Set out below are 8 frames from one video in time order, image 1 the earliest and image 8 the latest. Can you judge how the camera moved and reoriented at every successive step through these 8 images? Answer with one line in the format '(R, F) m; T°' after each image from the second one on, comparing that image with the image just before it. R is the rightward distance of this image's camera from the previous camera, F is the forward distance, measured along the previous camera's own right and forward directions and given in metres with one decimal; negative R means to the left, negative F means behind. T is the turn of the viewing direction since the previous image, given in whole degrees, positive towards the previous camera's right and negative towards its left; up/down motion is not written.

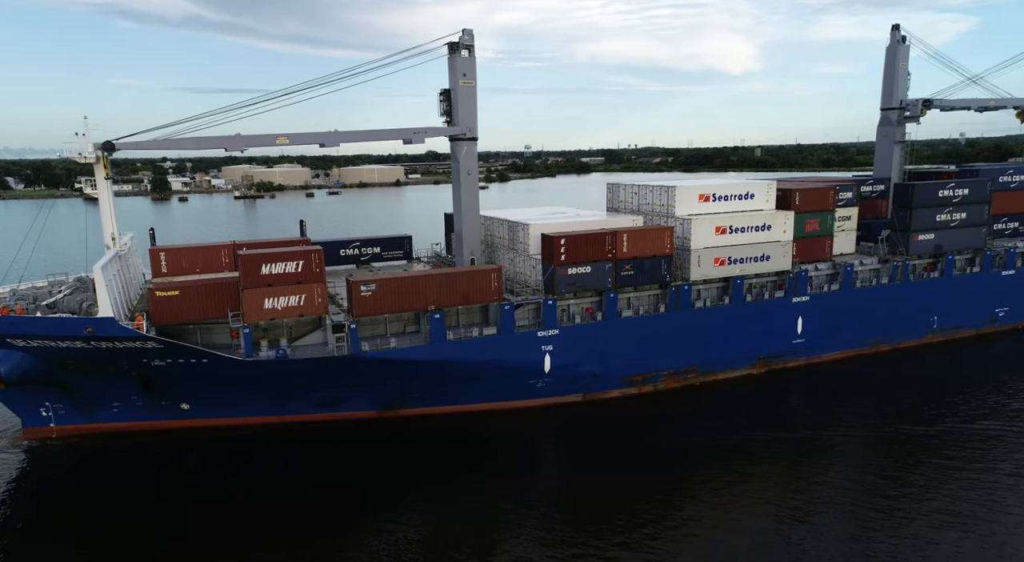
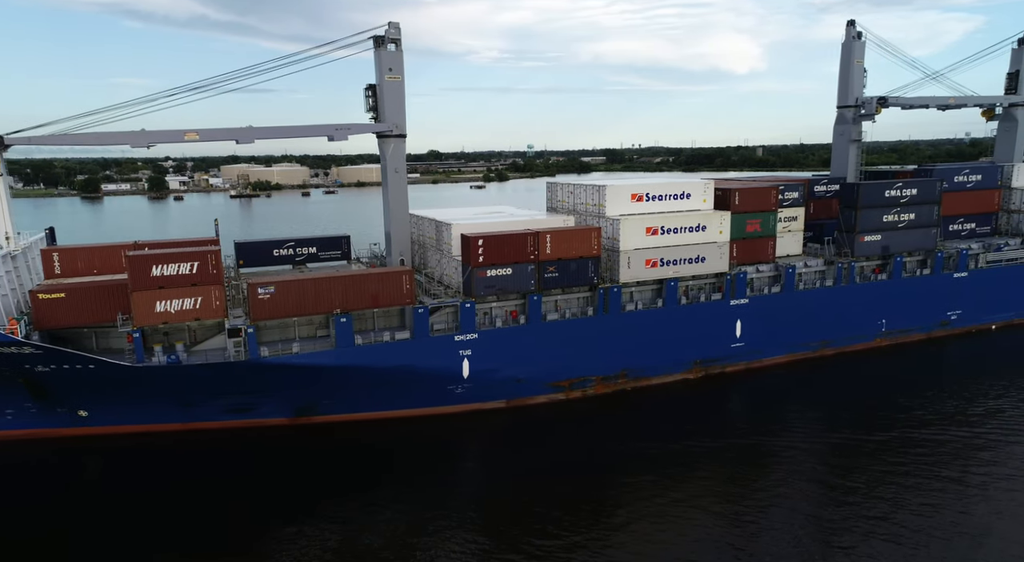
(+2.3, +0.7) m; 0°
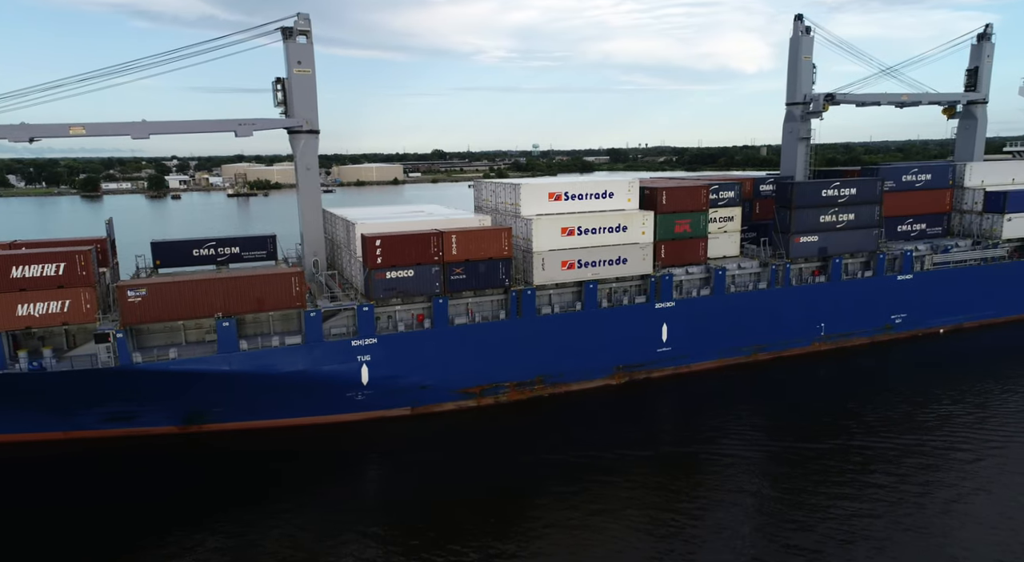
(+2.7, +0.8) m; 0°
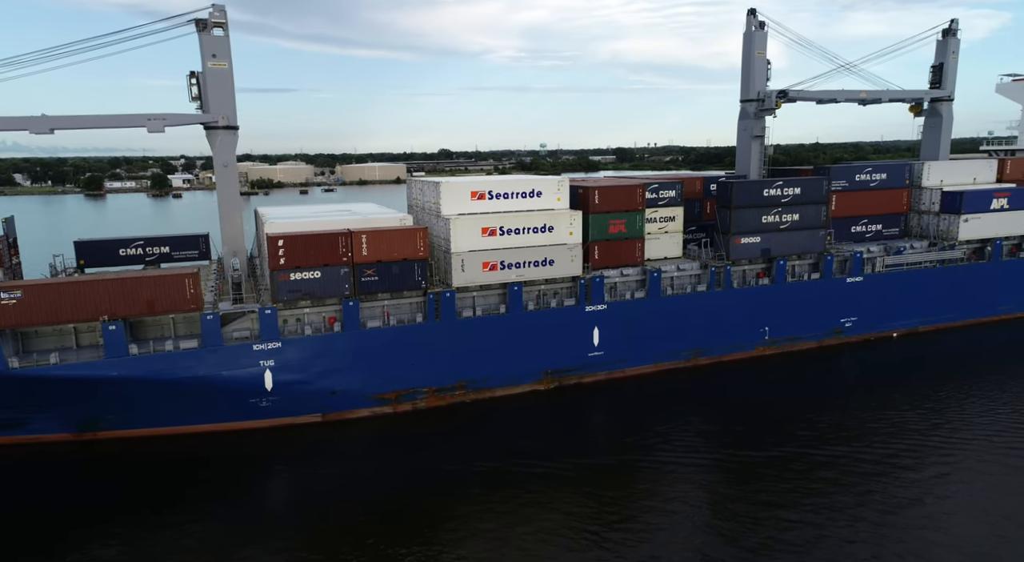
(+2.4, +0.7) m; 0°
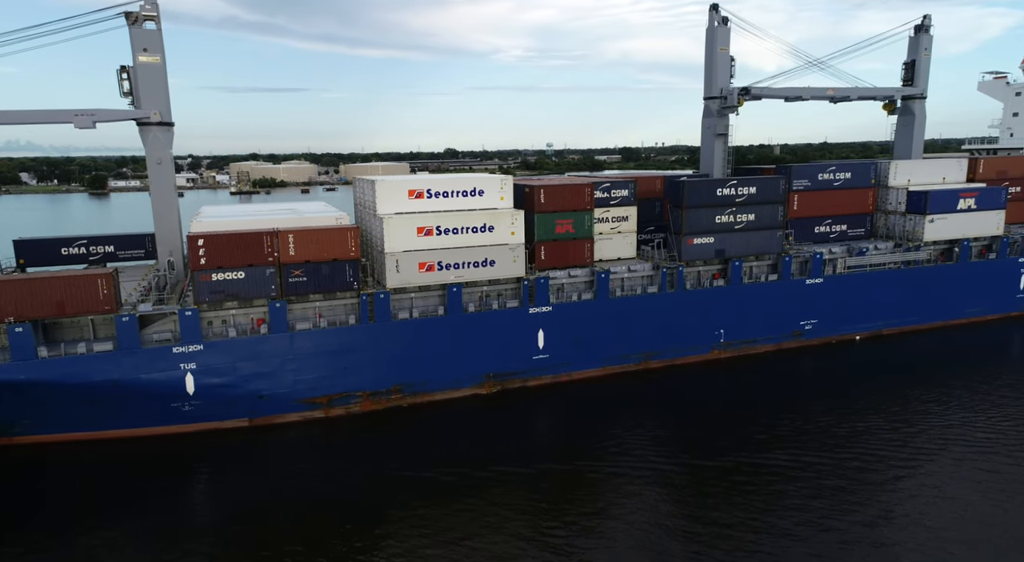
(+1.8, +0.5) m; 0°
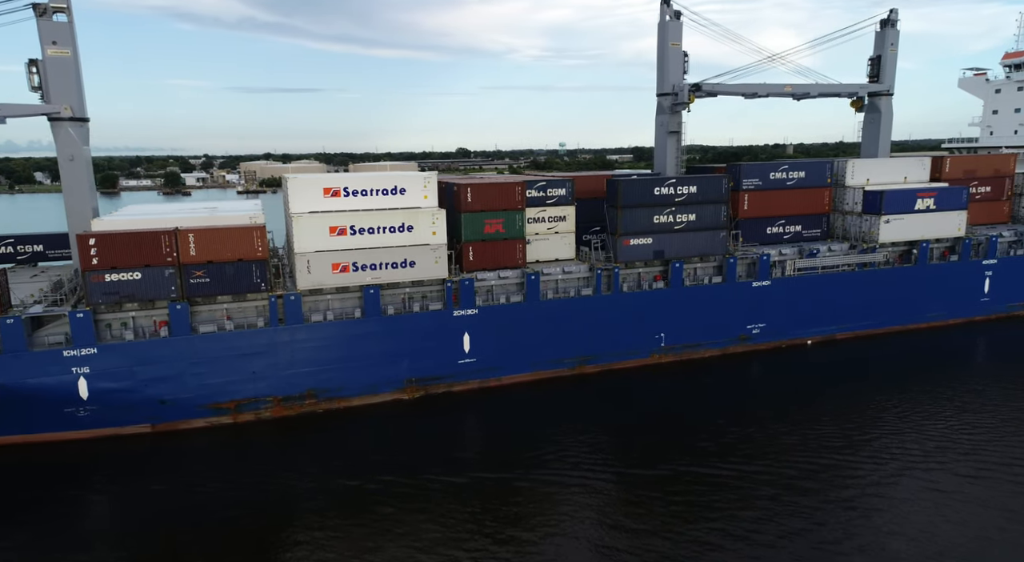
(+2.5, +0.7) m; -1°
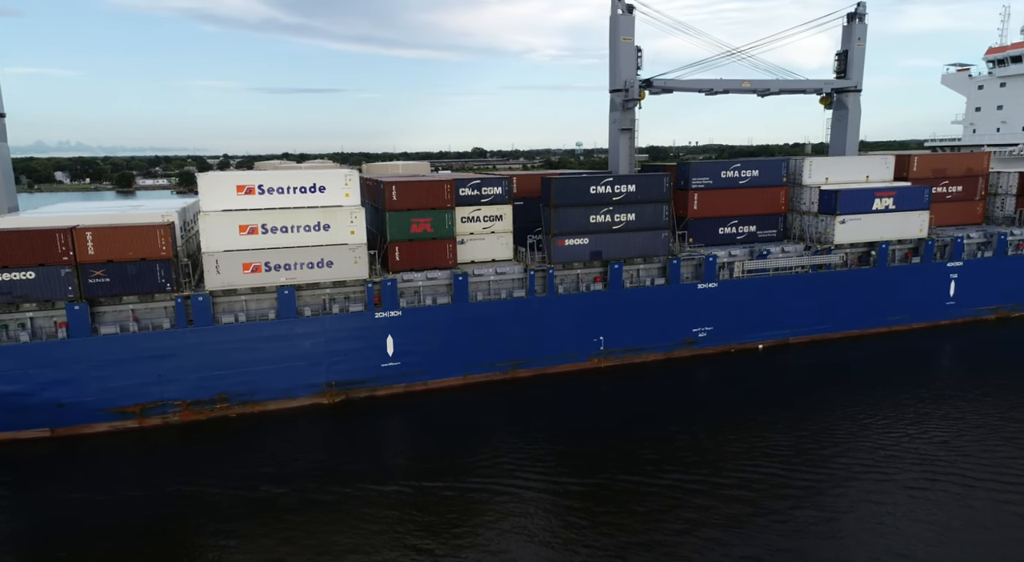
(+2.4, +0.7) m; -1°
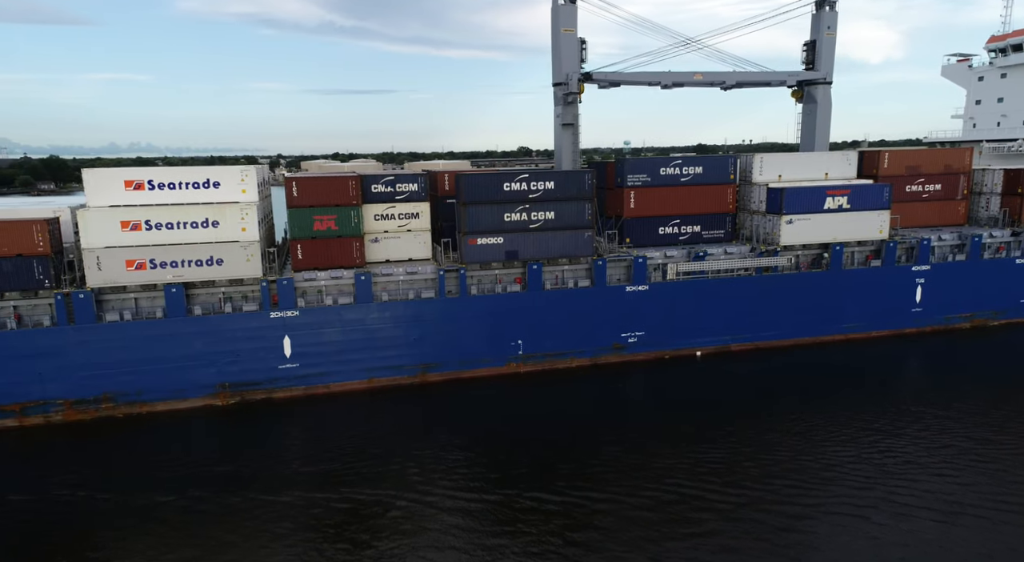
(+3.7, +1.0) m; -3°
